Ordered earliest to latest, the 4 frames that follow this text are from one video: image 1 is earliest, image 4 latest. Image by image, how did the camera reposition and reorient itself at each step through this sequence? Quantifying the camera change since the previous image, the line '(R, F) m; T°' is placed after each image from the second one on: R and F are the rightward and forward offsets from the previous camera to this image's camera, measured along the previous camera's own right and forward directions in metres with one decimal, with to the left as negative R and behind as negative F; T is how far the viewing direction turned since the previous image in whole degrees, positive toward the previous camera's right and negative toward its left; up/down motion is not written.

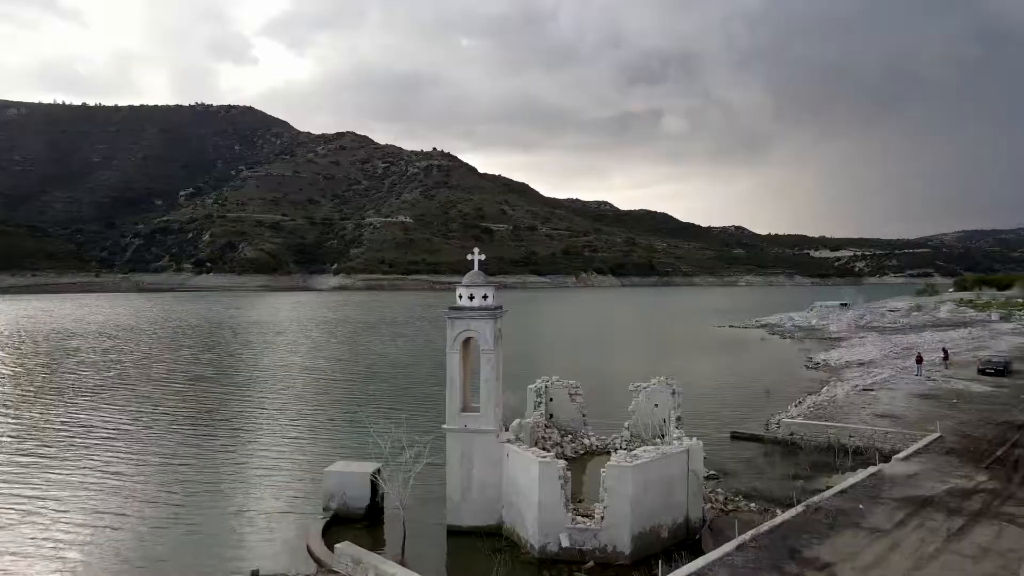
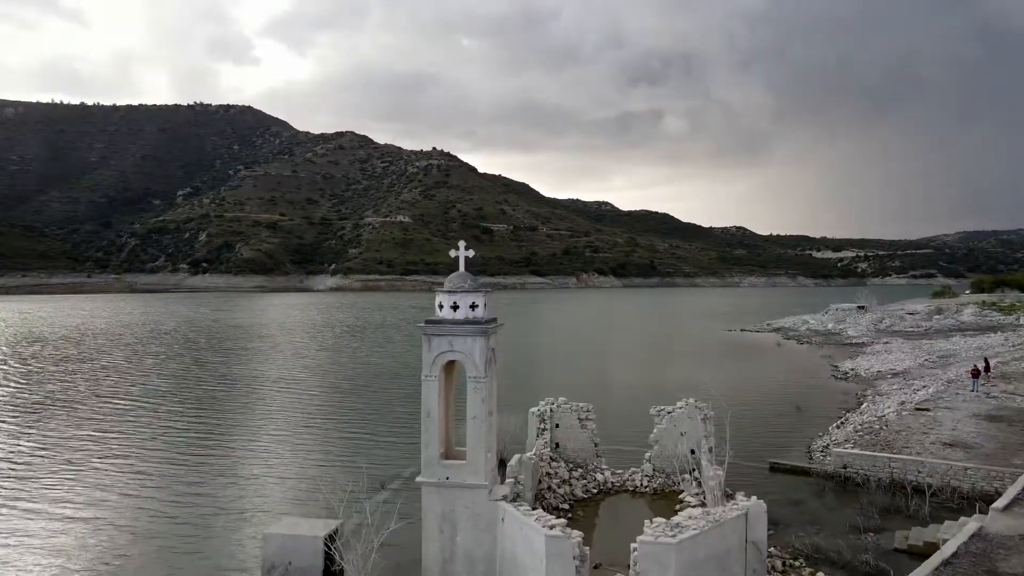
(0.0, +3.2) m; 0°
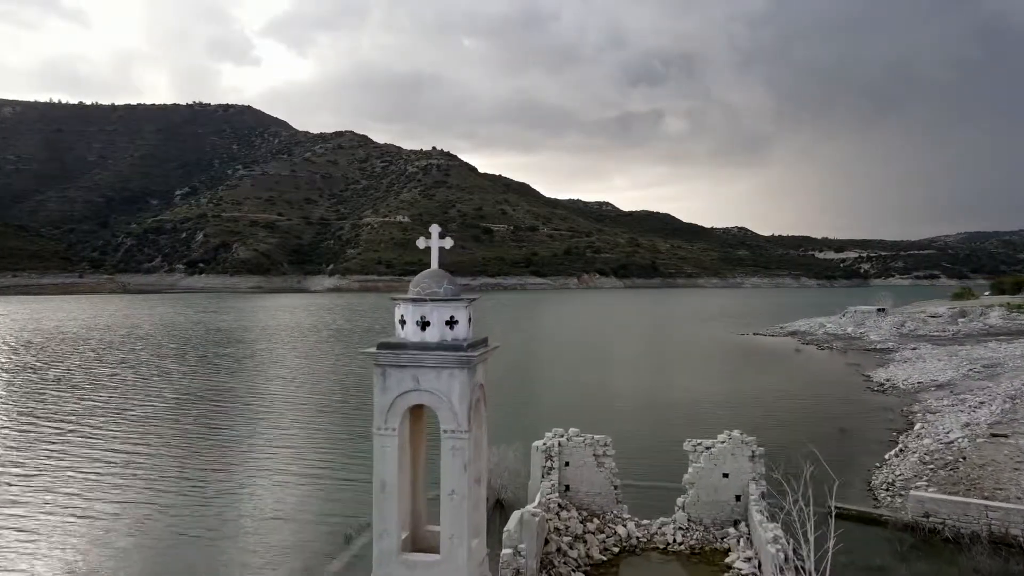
(0.0, +3.3) m; 0°
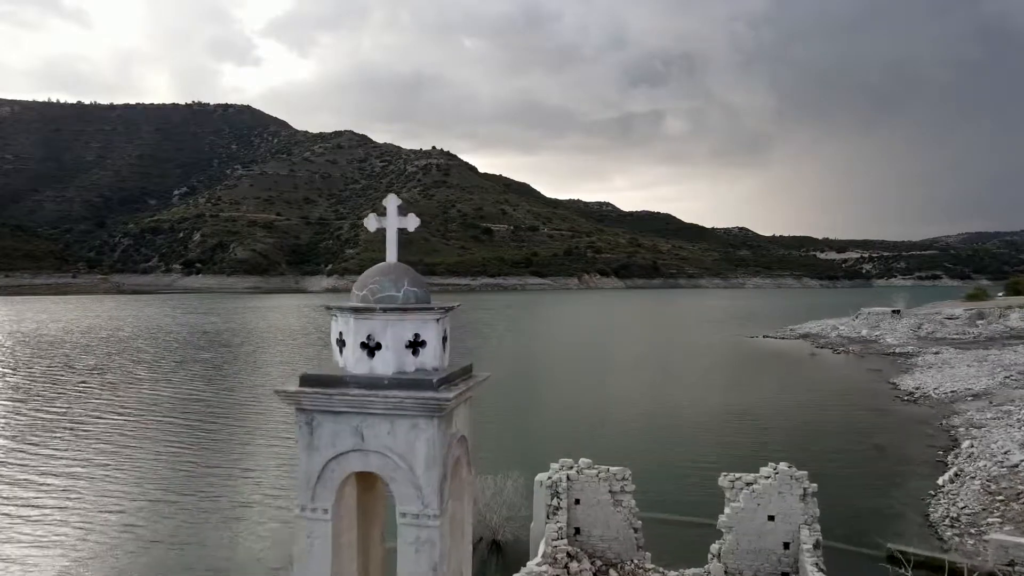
(0.0, +2.3) m; 0°
